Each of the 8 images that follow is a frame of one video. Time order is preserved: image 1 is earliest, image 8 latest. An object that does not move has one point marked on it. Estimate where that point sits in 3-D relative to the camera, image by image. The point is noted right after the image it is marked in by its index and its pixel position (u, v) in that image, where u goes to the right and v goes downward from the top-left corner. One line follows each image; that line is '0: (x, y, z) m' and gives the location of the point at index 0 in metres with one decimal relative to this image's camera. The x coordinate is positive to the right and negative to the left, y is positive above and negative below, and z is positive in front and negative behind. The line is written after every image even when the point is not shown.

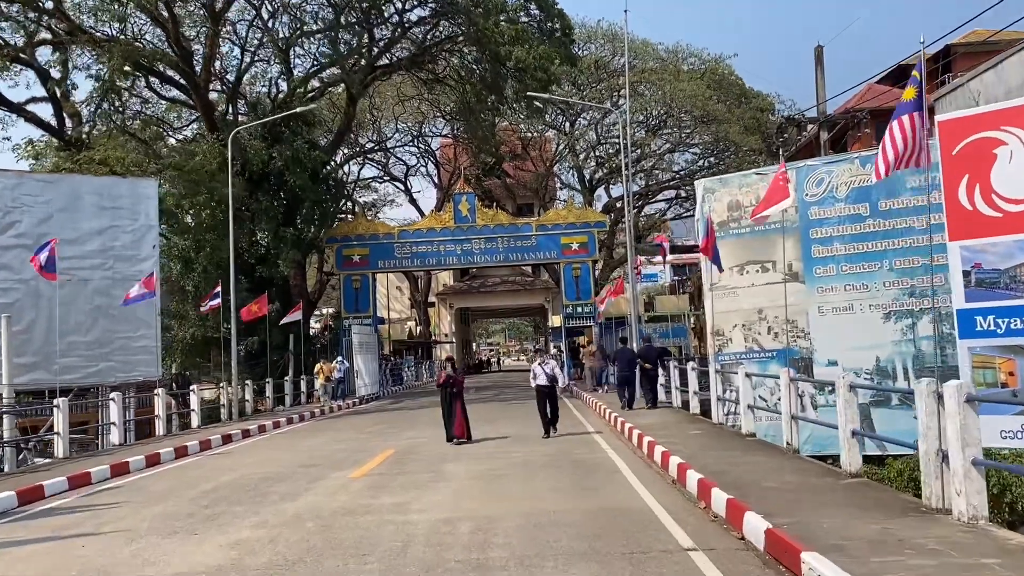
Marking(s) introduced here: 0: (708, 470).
0: (+2.1, -2.0, +9.3) m
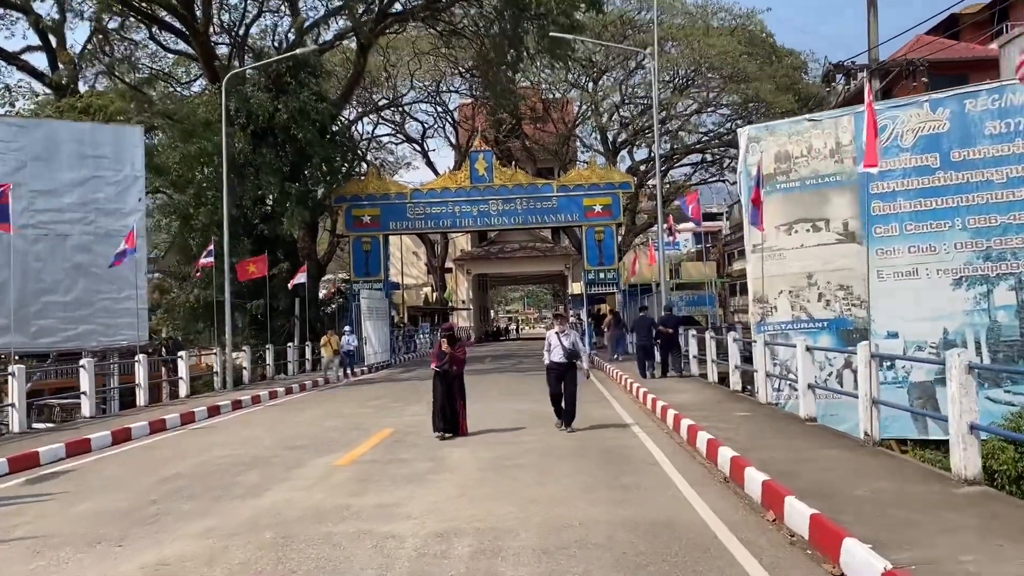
0: (+2.3, -1.6, +7.4) m
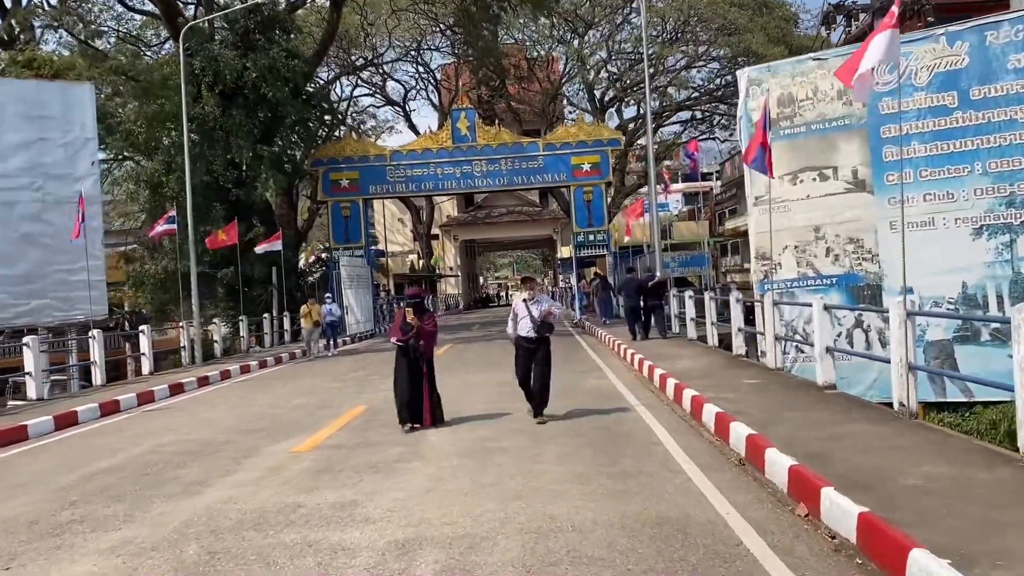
0: (+2.1, -1.2, +6.3) m
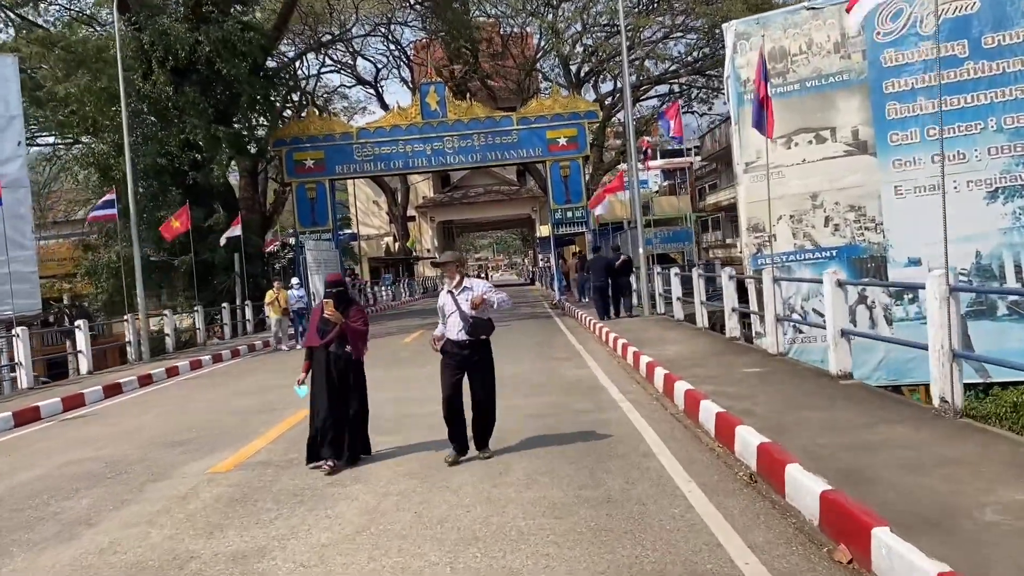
0: (+1.8, -1.0, +5.0) m
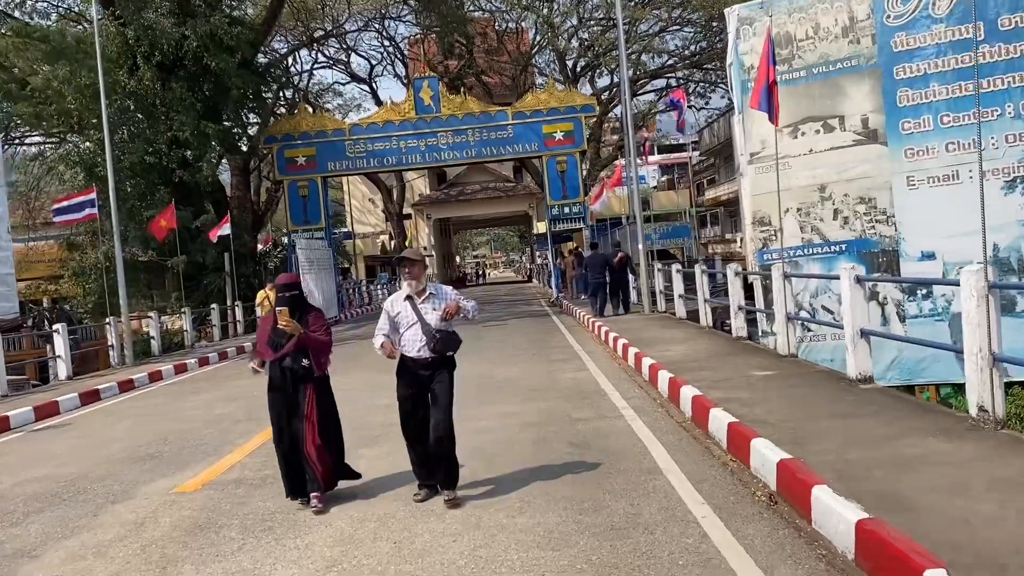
0: (+1.8, -1.0, +4.4) m
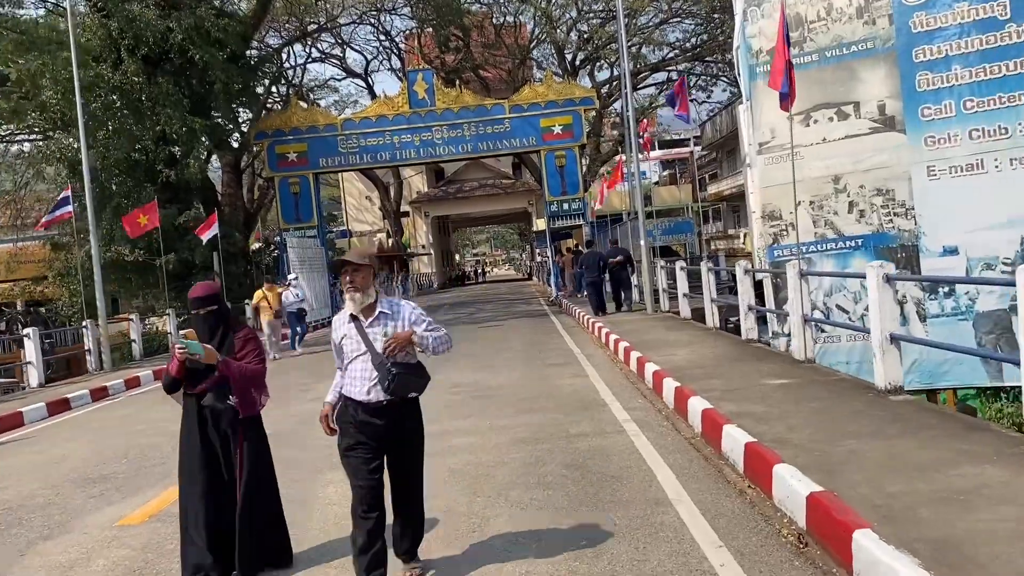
0: (+1.7, -1.0, +3.6) m
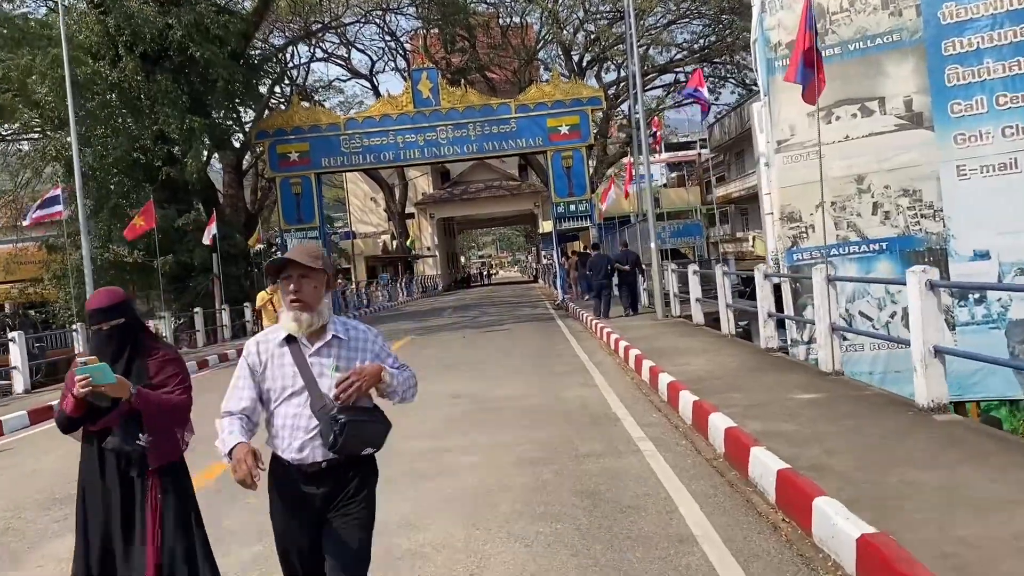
0: (+1.7, -1.1, +3.0) m
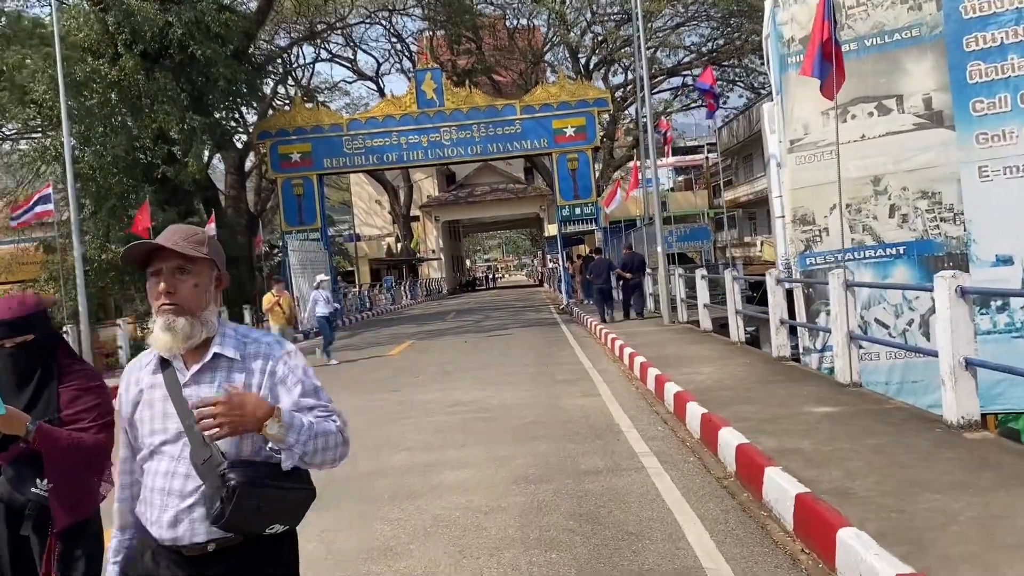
0: (+1.7, -1.1, +2.5) m
